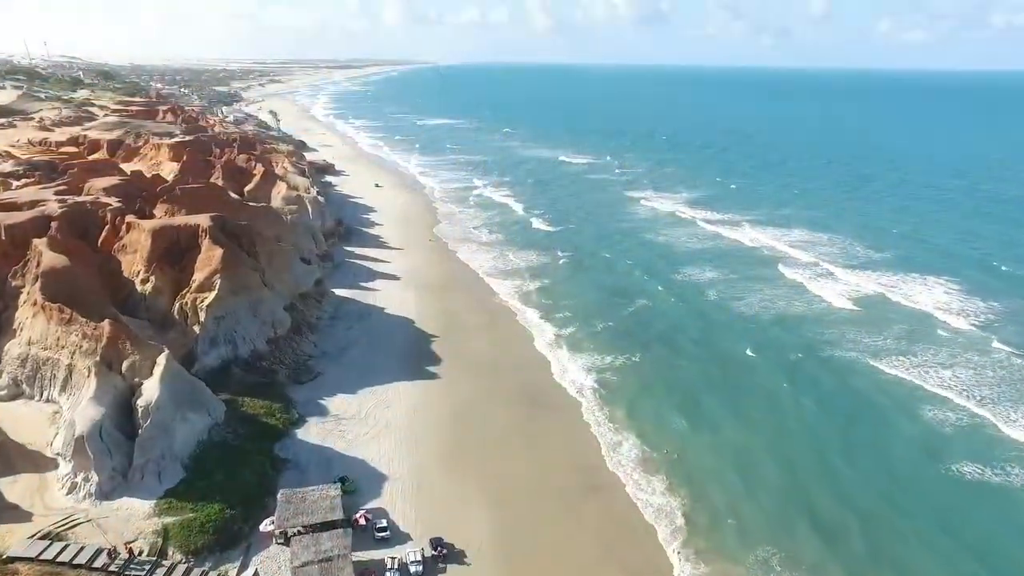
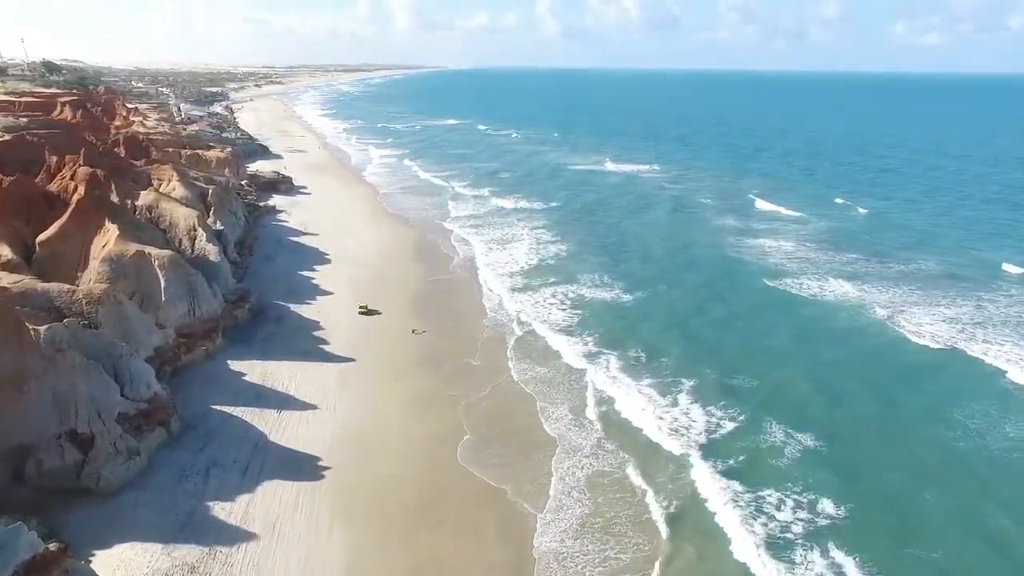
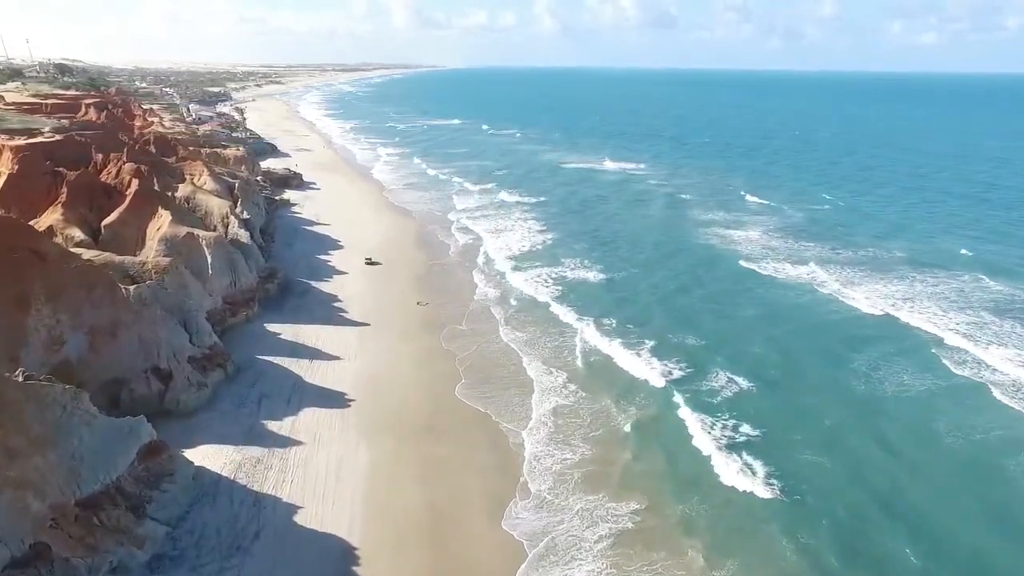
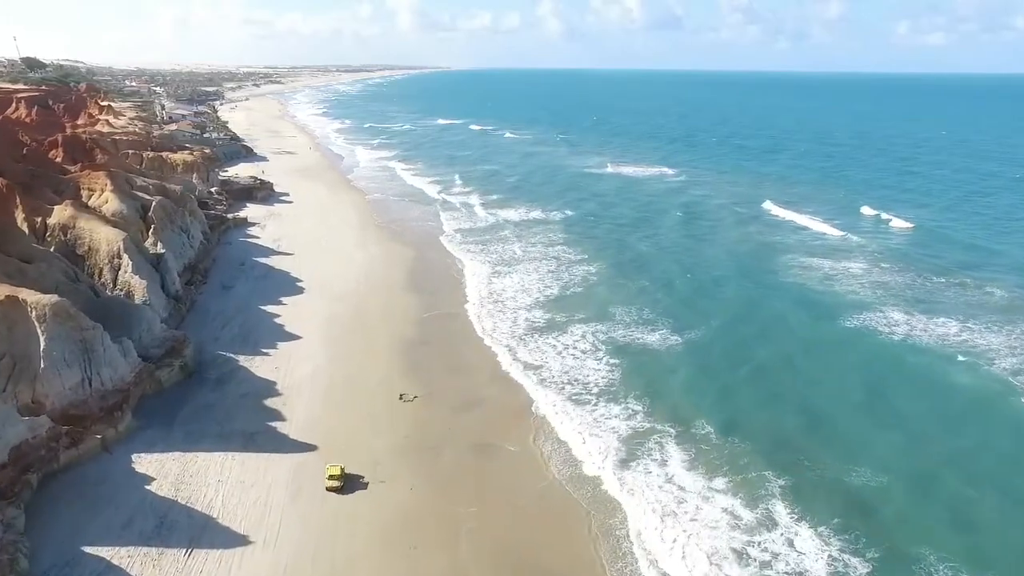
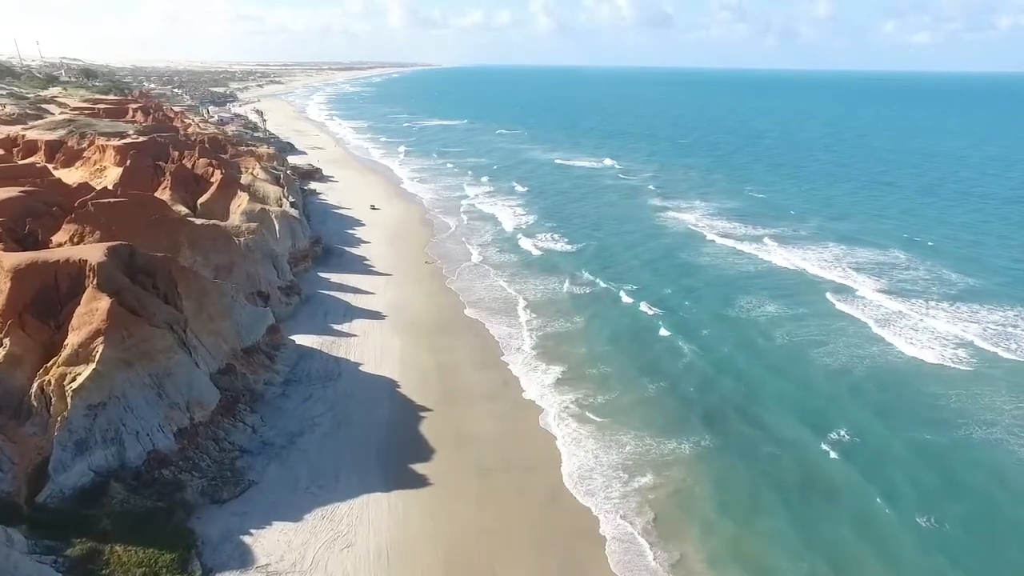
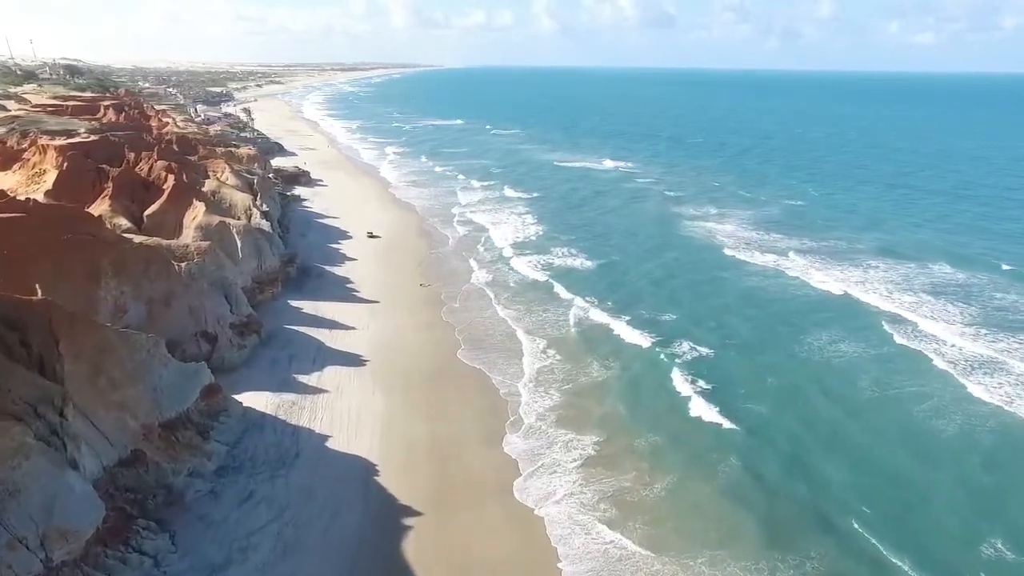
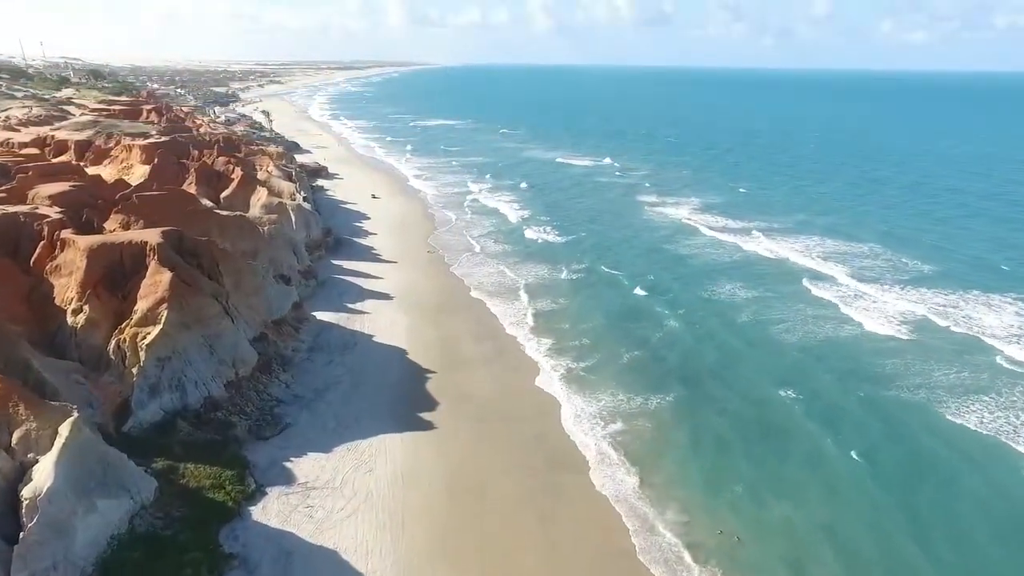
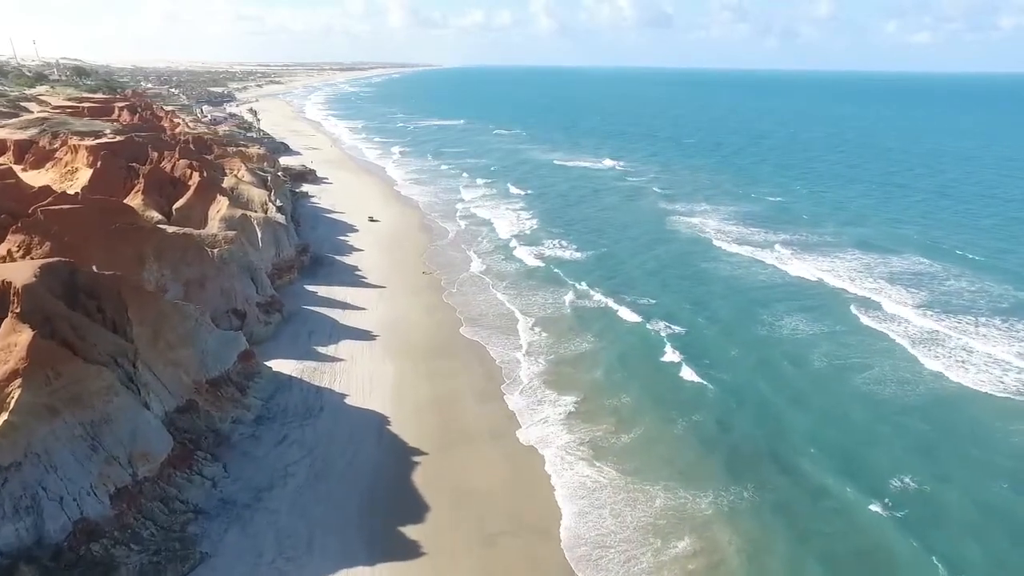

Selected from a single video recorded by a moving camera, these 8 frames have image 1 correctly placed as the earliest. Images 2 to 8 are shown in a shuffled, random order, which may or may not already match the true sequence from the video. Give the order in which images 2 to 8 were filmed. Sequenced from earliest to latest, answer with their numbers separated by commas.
7, 5, 8, 6, 3, 2, 4
